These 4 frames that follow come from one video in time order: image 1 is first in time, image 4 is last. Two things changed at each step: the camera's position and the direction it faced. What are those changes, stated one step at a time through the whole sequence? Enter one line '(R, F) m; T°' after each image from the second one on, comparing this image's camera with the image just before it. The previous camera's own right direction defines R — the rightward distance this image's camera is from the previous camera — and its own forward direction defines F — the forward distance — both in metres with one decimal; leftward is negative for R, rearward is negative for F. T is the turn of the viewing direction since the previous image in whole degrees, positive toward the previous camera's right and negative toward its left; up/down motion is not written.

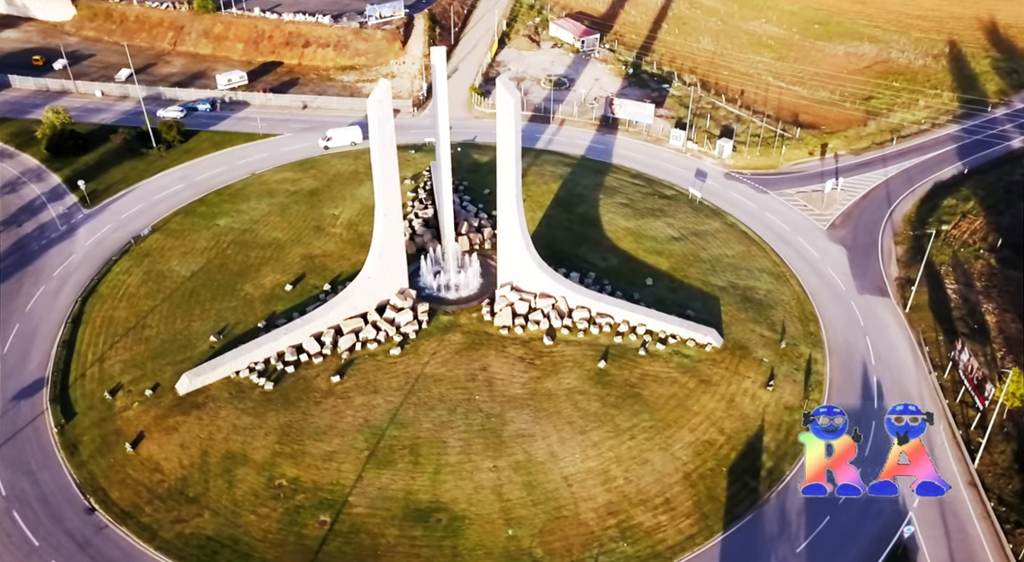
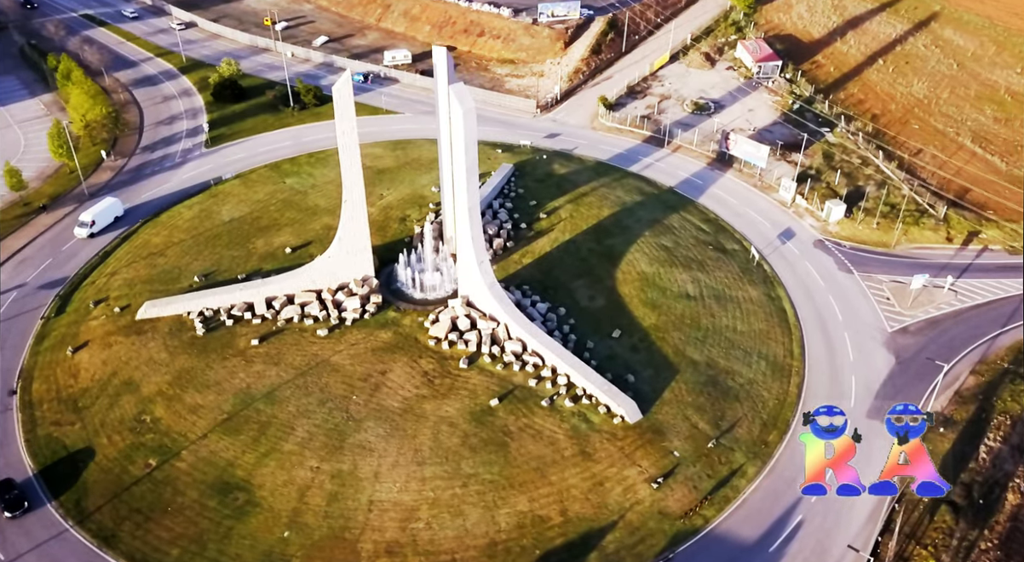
(+19.2, +5.7) m; -19°
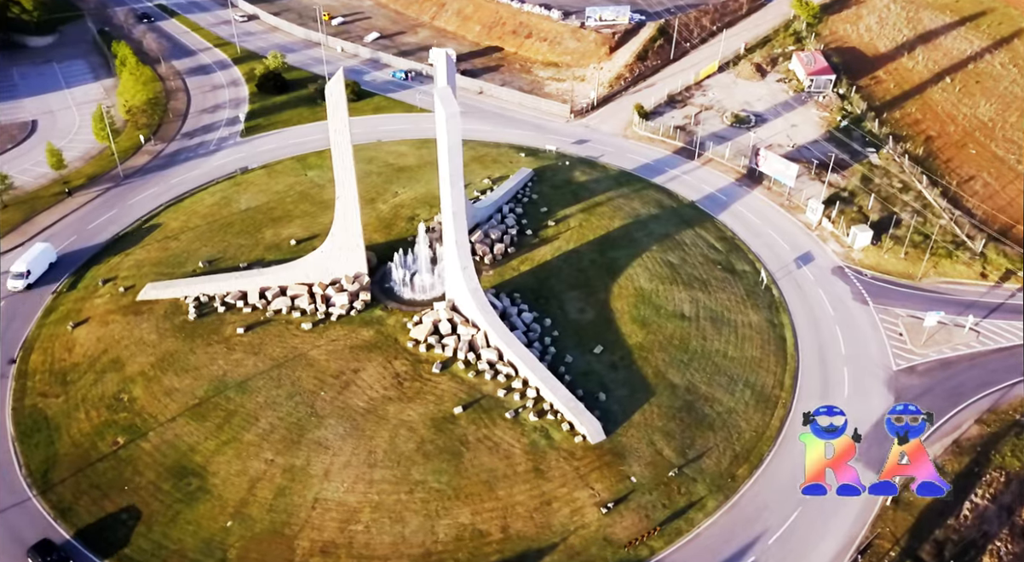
(+5.6, +0.8) m; -5°
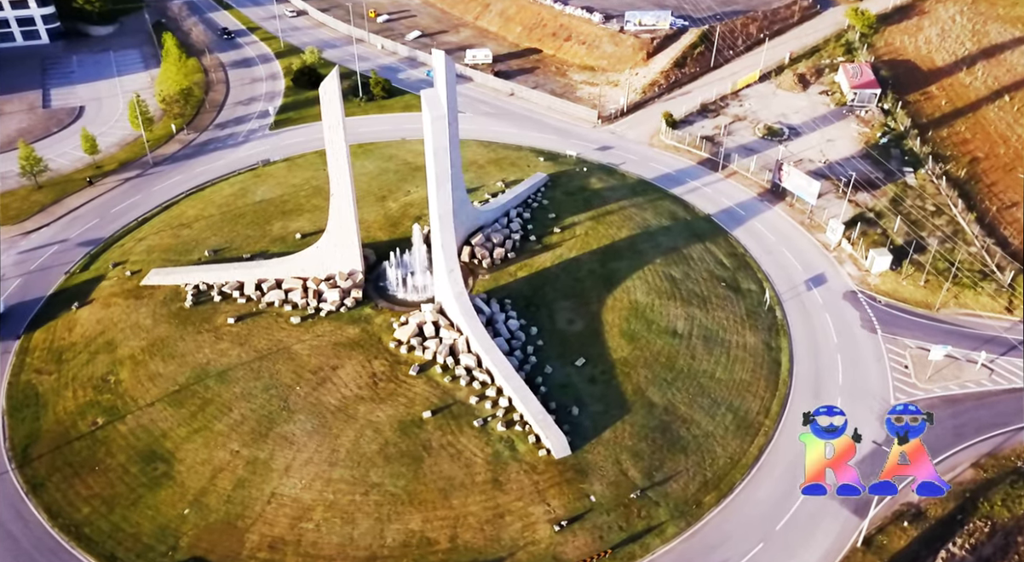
(+4.7, +0.6) m; -5°
